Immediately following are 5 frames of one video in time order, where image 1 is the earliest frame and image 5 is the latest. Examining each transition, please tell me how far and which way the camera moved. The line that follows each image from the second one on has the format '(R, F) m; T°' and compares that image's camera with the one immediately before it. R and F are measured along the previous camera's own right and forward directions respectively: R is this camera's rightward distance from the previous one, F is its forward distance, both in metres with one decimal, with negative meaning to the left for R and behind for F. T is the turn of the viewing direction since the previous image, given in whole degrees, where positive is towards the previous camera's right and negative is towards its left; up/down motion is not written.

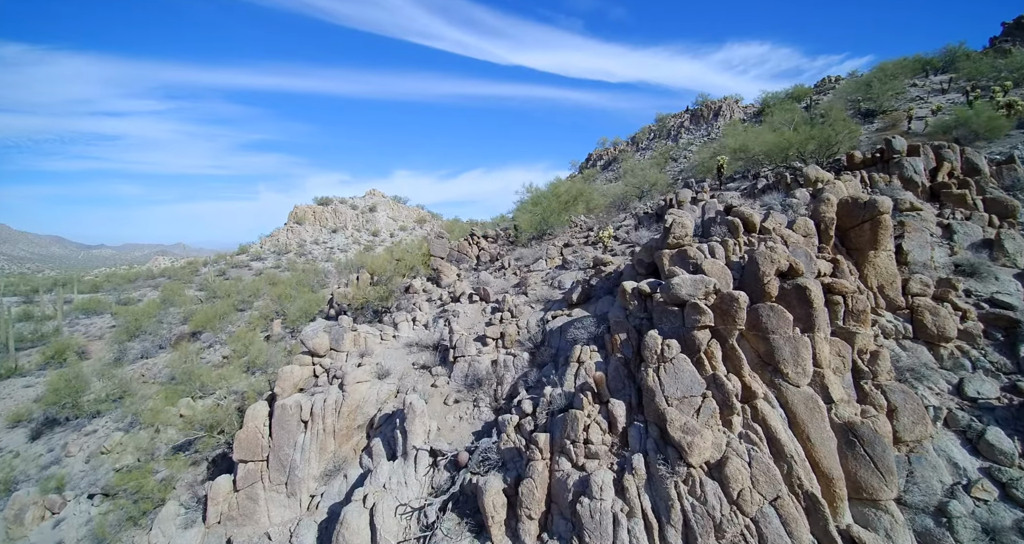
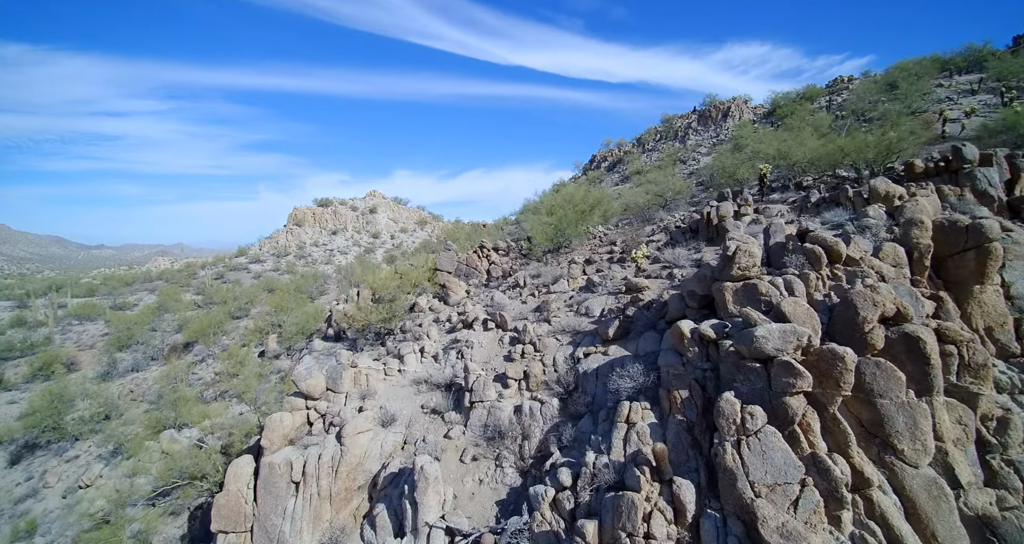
(-0.3, +1.0) m; 0°
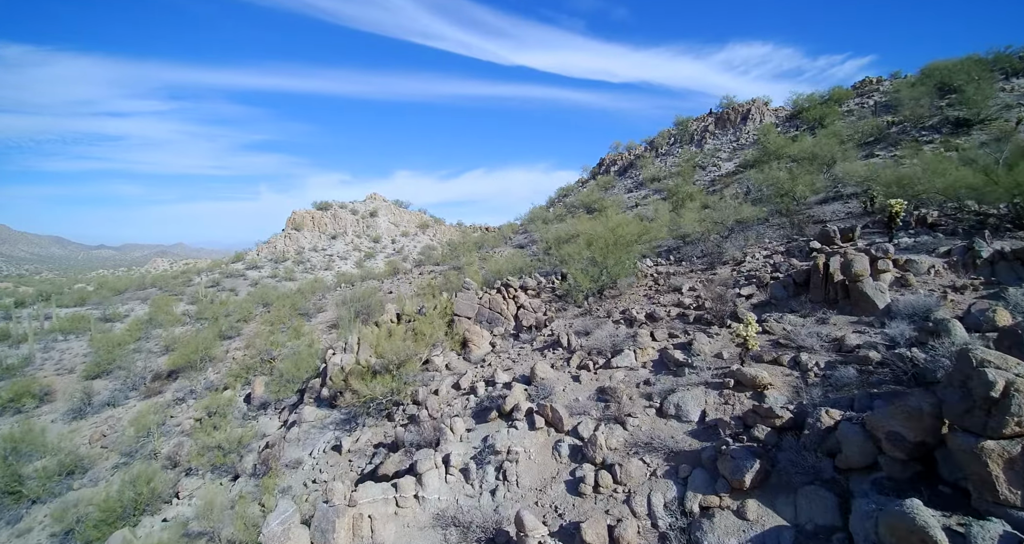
(-0.7, +2.0) m; 0°
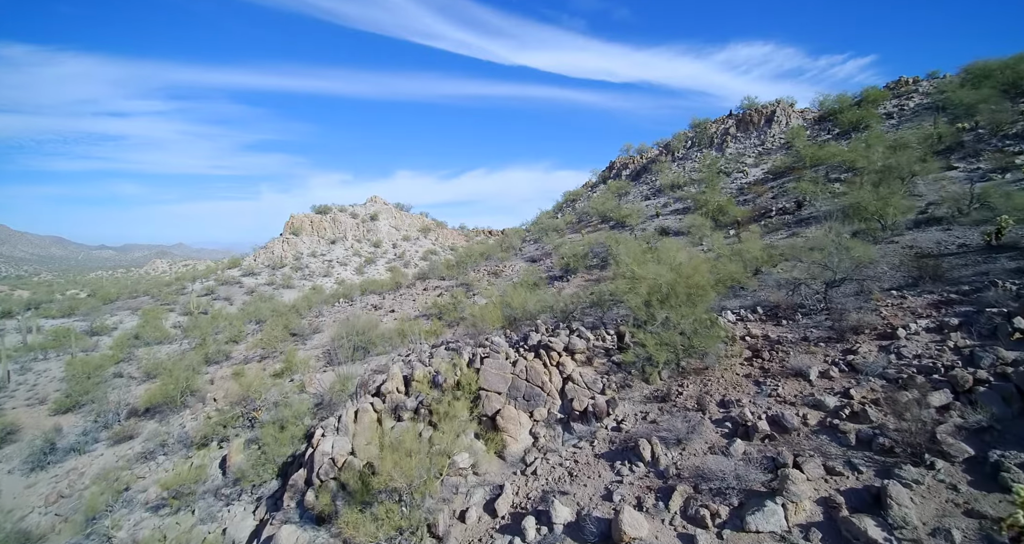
(-0.7, +2.3) m; 0°
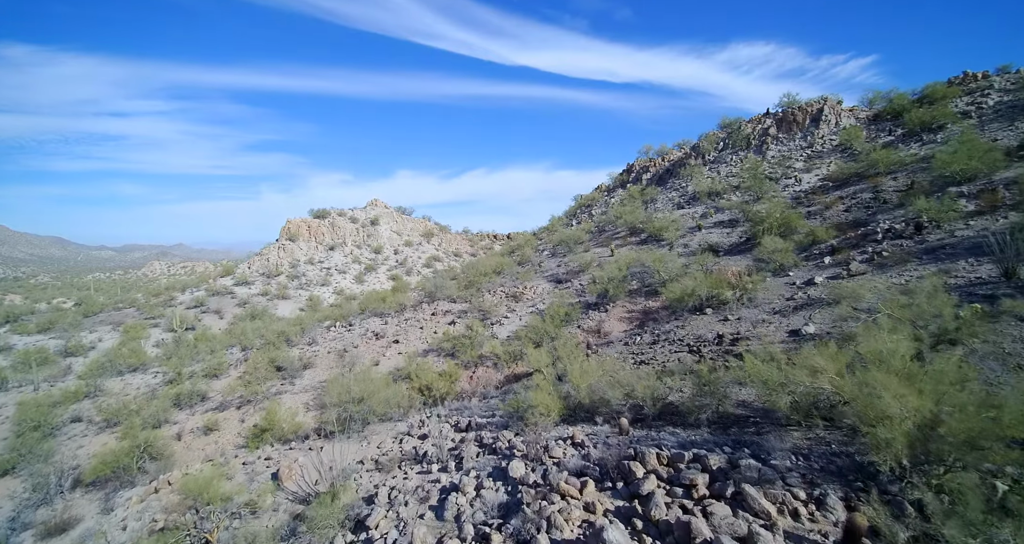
(-1.1, +3.7) m; 0°
